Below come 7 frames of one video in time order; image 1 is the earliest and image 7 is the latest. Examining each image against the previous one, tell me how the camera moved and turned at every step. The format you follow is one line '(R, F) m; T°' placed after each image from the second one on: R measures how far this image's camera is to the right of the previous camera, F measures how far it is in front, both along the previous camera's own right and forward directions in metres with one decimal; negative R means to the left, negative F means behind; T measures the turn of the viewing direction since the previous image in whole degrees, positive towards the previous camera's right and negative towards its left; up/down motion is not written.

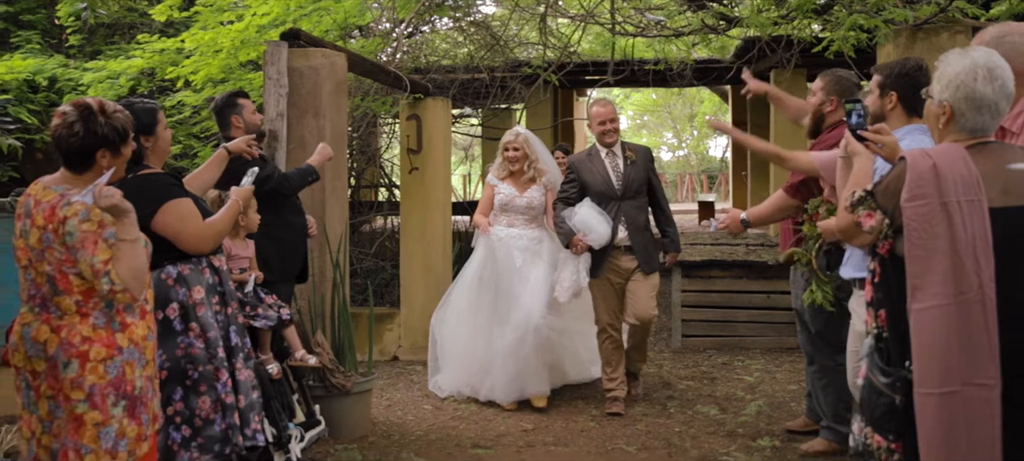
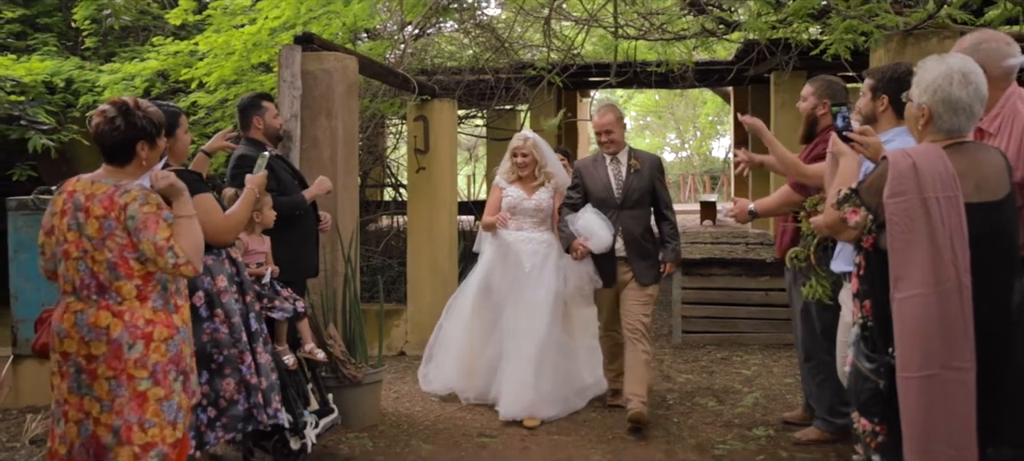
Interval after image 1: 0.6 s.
(0.0, -0.2) m; 0°
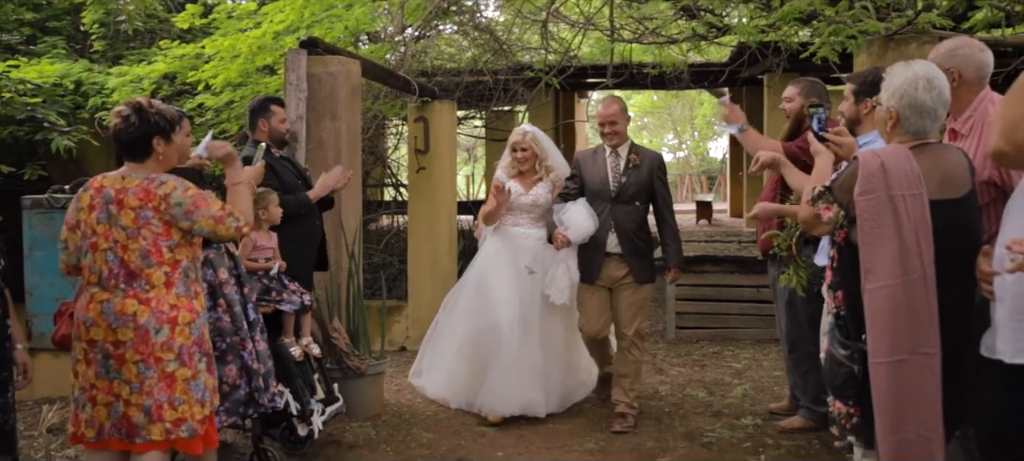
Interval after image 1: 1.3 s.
(0.0, -0.2) m; 0°
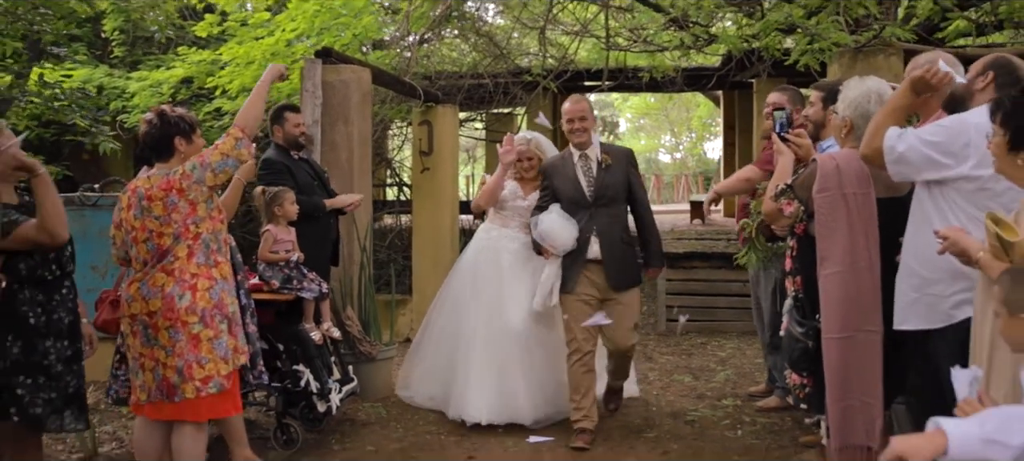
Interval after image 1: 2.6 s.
(0.0, -0.4) m; 0°
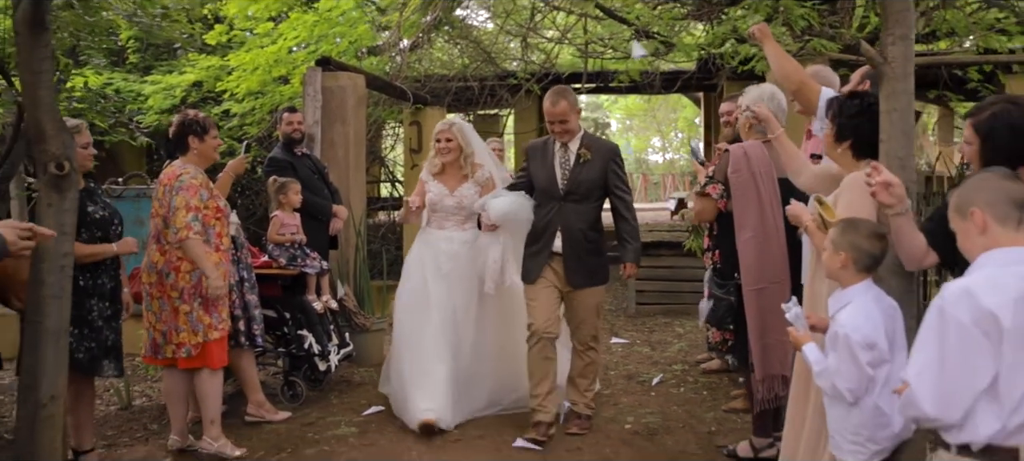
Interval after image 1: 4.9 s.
(+0.1, -0.8) m; 0°
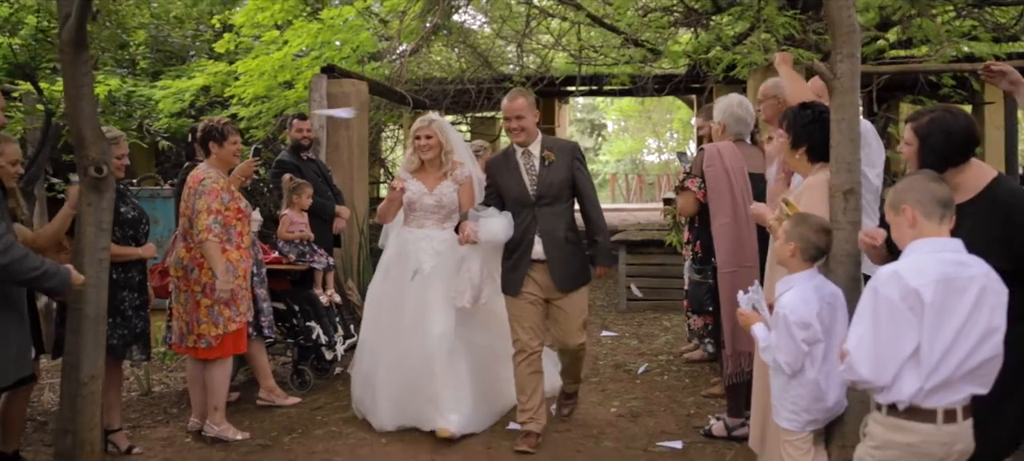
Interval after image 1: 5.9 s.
(0.0, -0.4) m; 0°
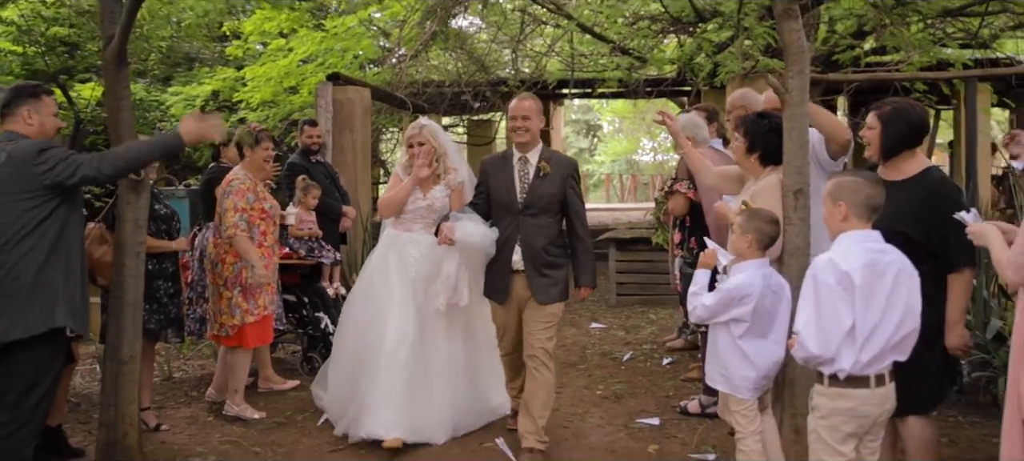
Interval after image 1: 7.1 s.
(0.0, -0.5) m; 0°
